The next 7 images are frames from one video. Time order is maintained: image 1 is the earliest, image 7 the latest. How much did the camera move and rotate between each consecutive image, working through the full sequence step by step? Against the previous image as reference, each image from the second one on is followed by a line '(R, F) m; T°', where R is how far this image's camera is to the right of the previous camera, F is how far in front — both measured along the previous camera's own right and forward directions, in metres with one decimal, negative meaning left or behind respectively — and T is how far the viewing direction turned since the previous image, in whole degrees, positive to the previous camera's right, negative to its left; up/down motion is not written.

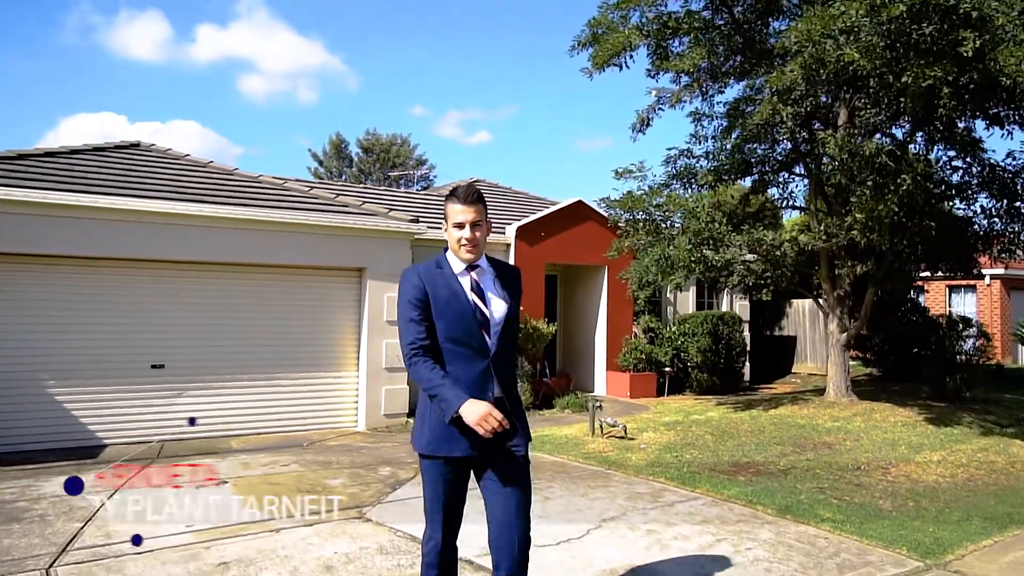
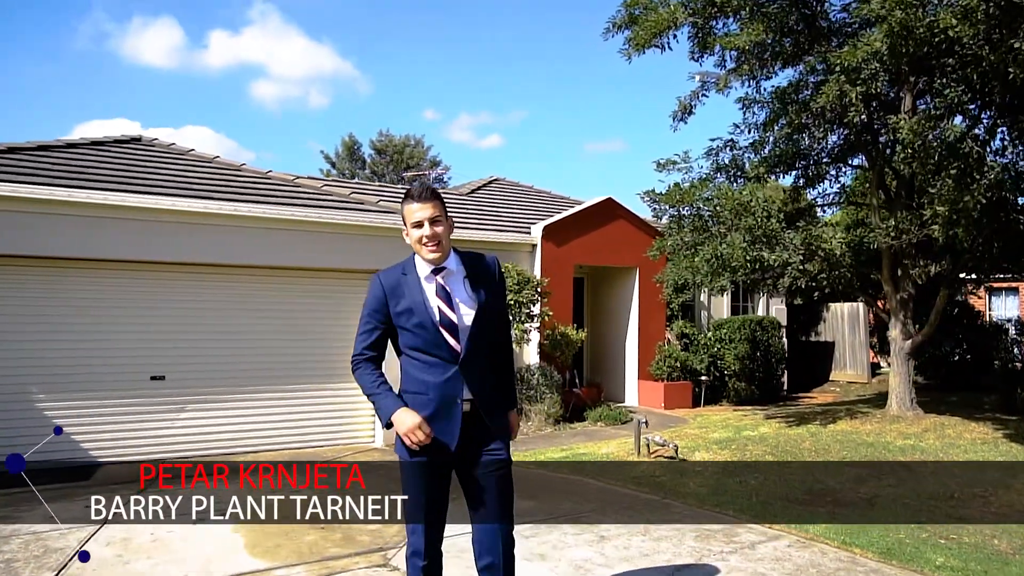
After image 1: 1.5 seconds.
(-0.3, +0.9) m; -1°
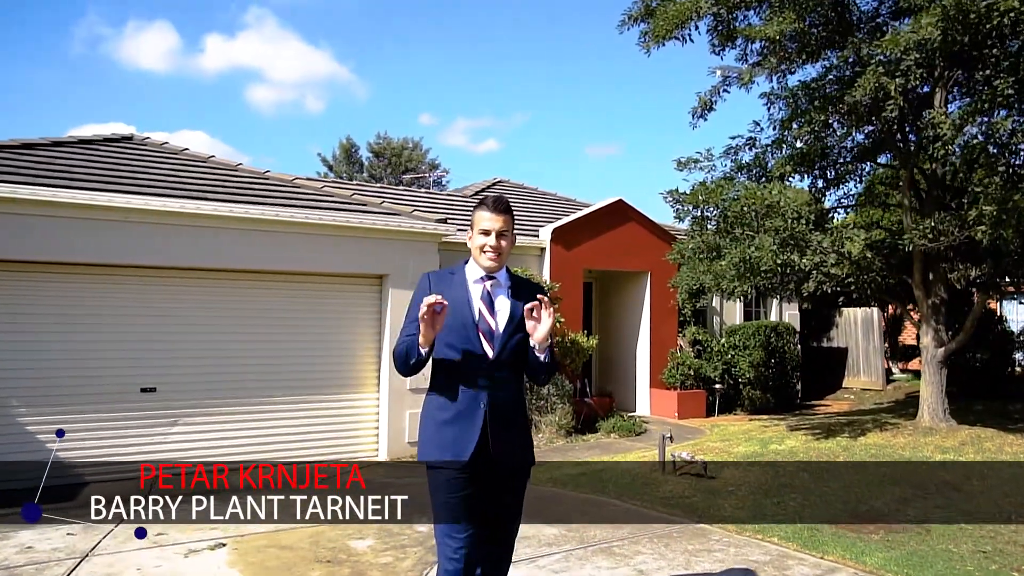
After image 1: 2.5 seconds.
(-0.2, +0.5) m; 0°
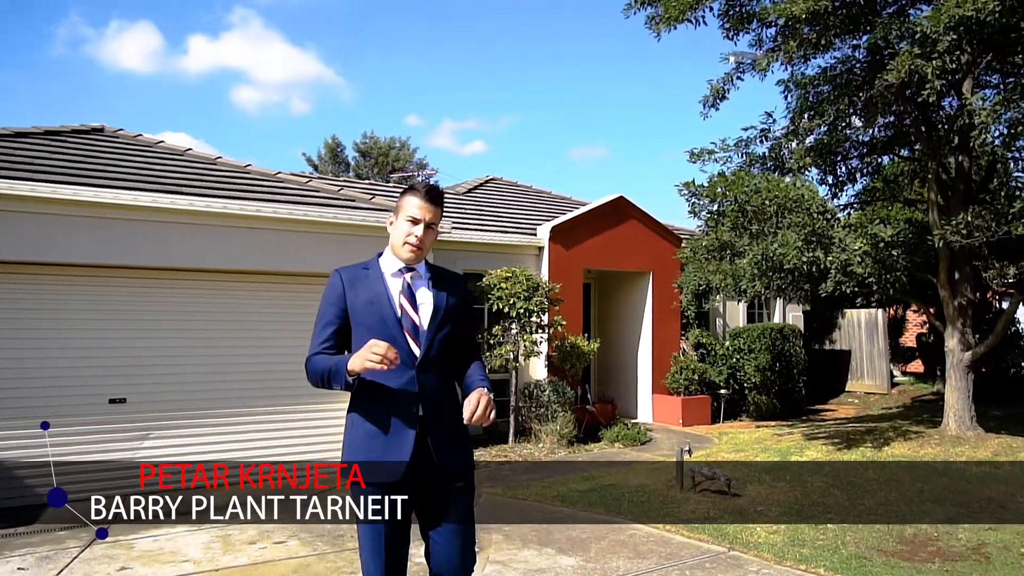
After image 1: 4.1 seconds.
(-0.2, +0.6) m; +1°
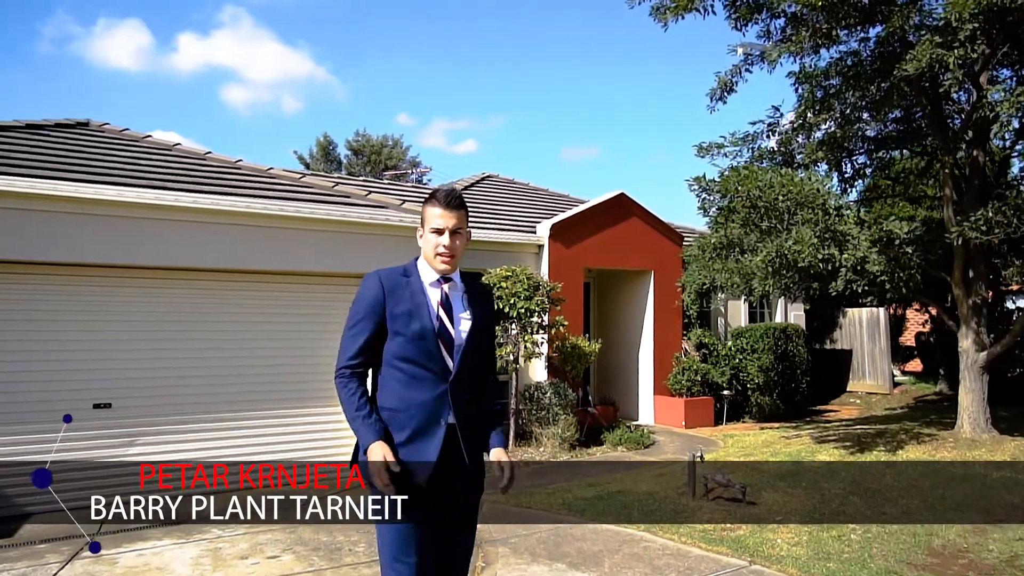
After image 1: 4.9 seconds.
(-0.1, +0.3) m; +1°
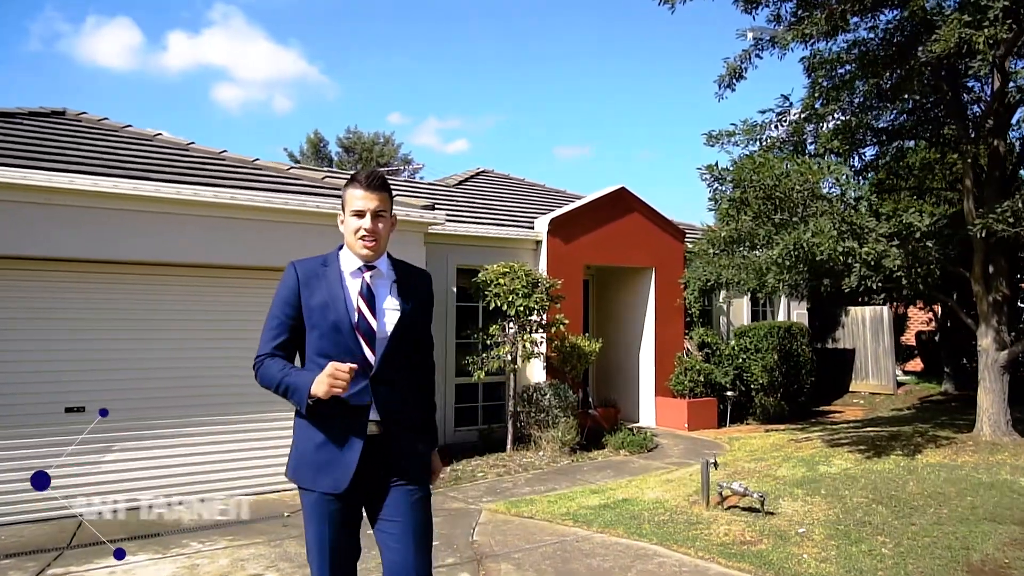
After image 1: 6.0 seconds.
(-0.1, +0.4) m; +1°
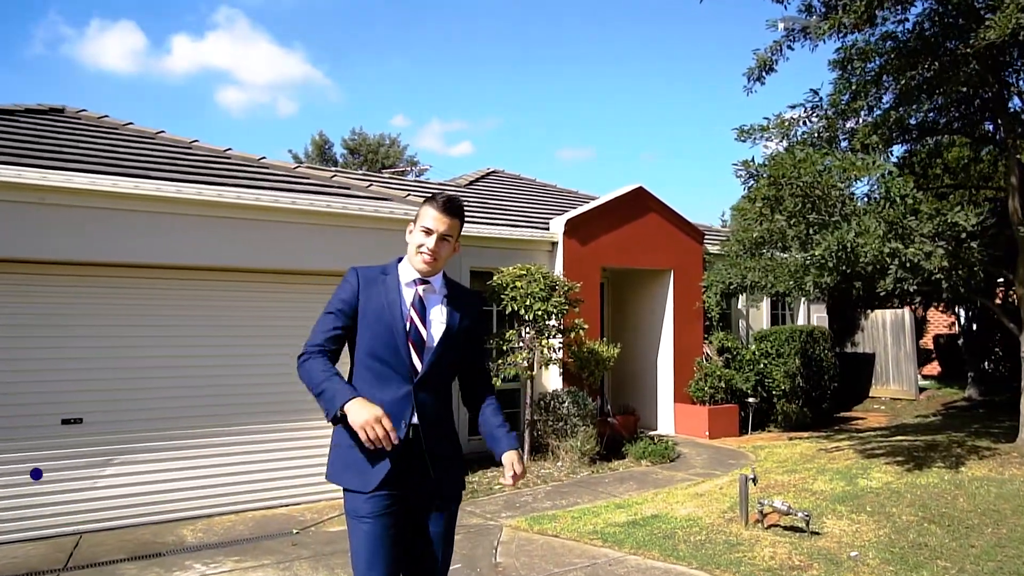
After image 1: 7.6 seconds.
(-0.2, +0.4) m; 0°
